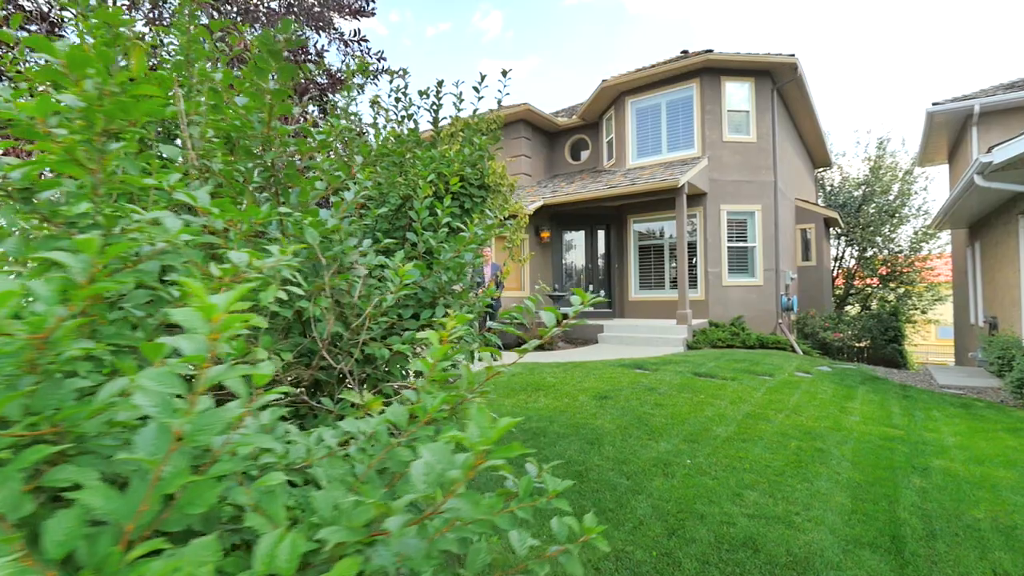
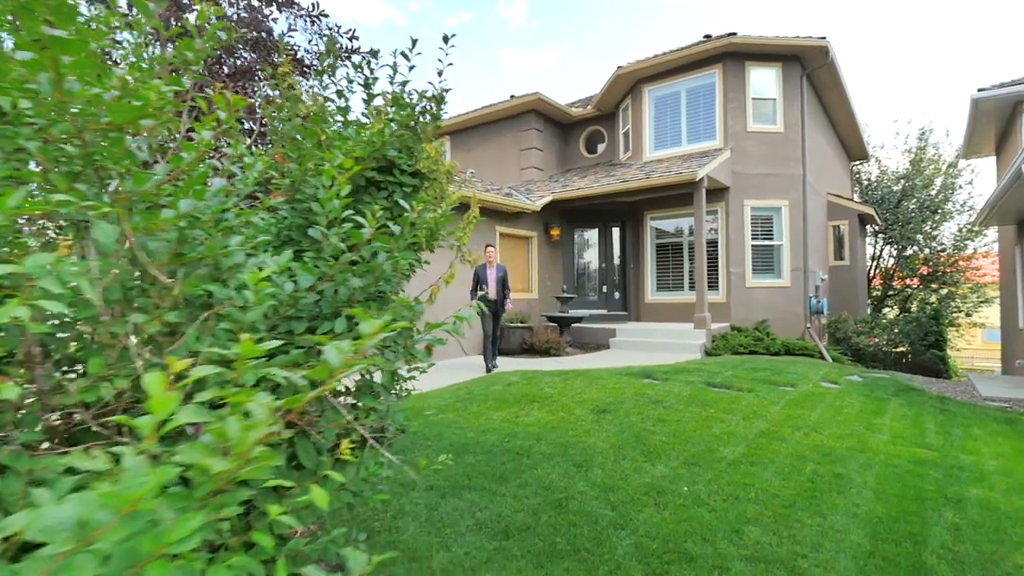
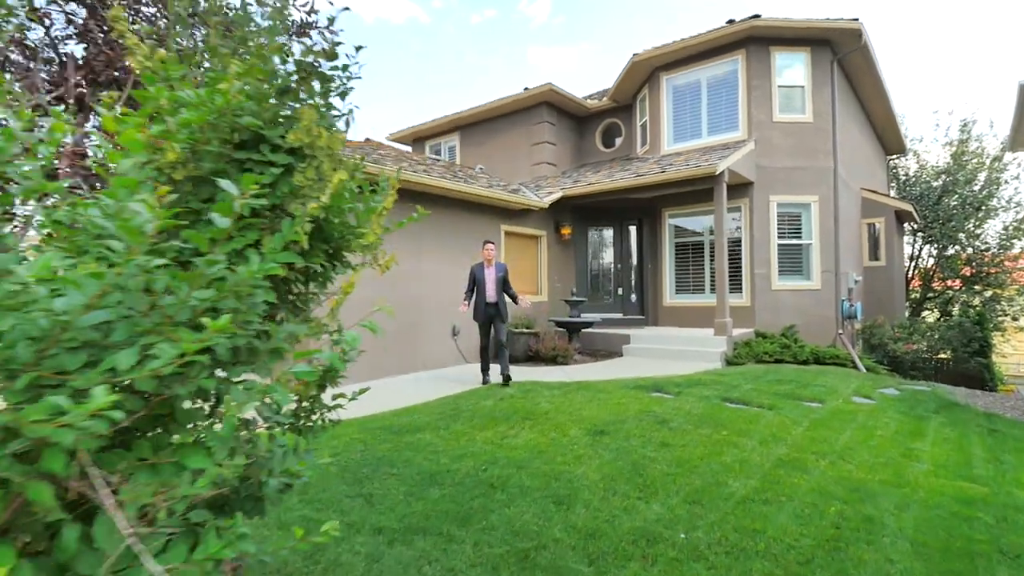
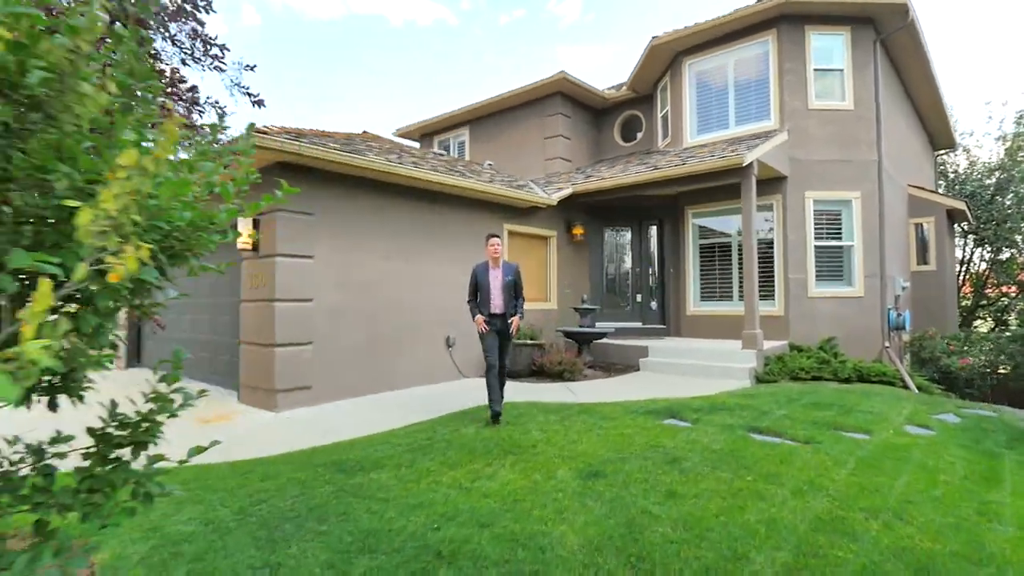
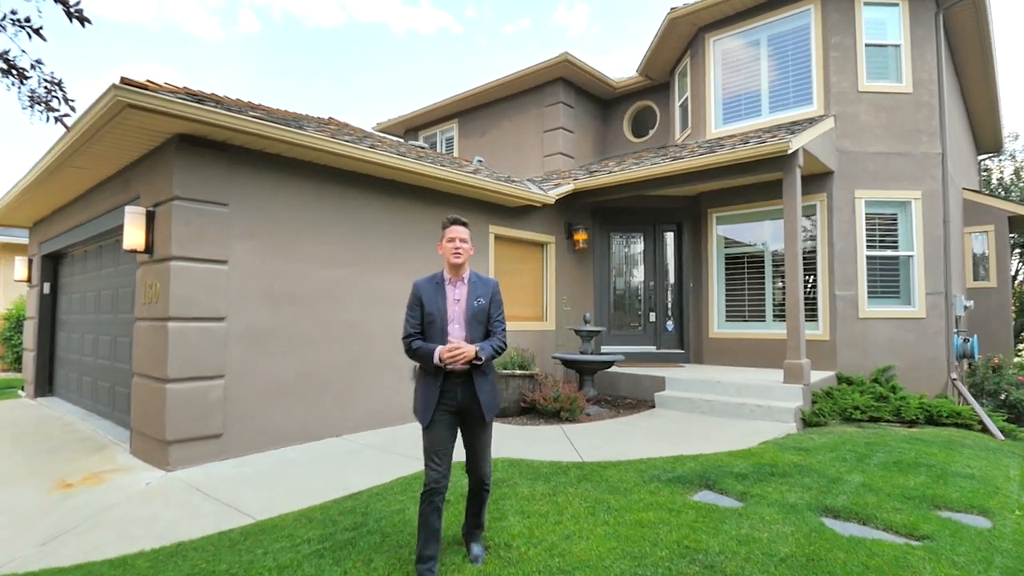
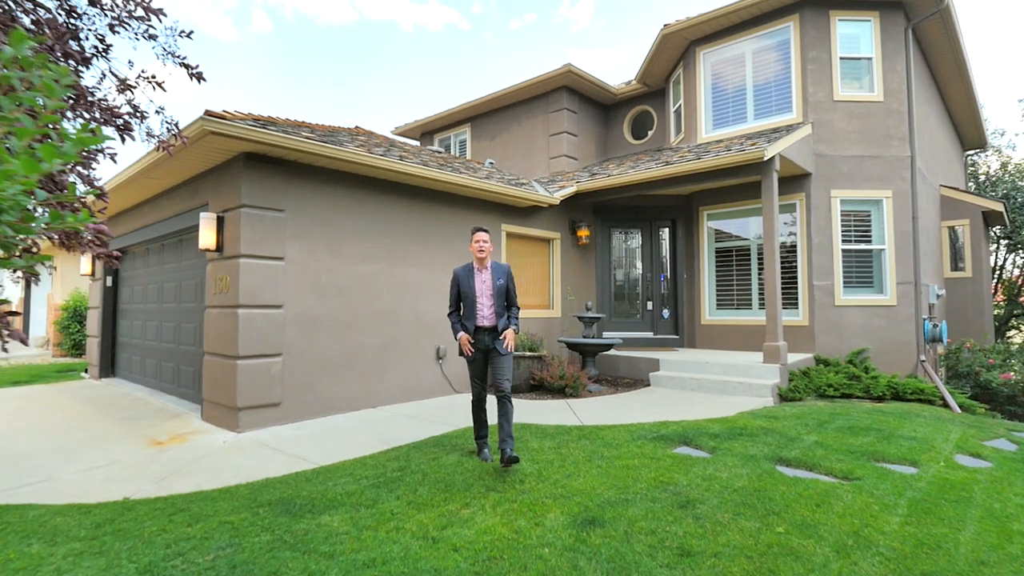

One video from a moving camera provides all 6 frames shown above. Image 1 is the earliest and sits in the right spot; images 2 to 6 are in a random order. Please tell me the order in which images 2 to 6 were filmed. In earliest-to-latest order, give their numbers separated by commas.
2, 3, 4, 6, 5
